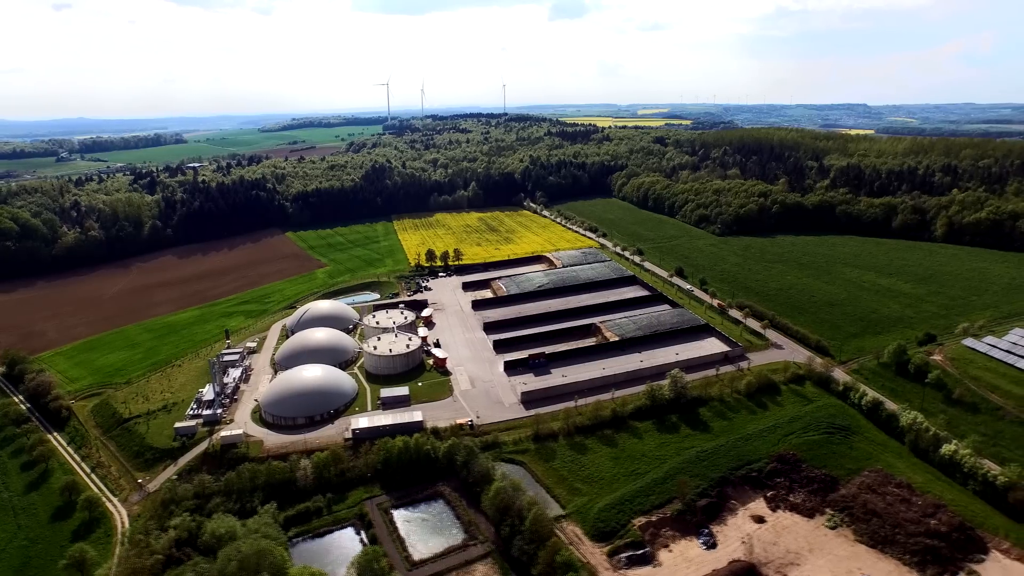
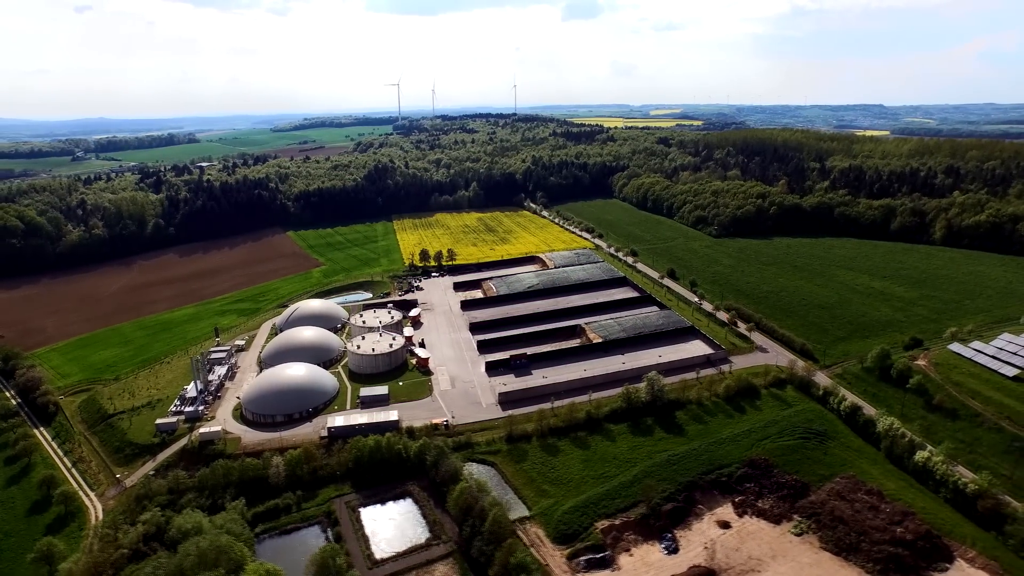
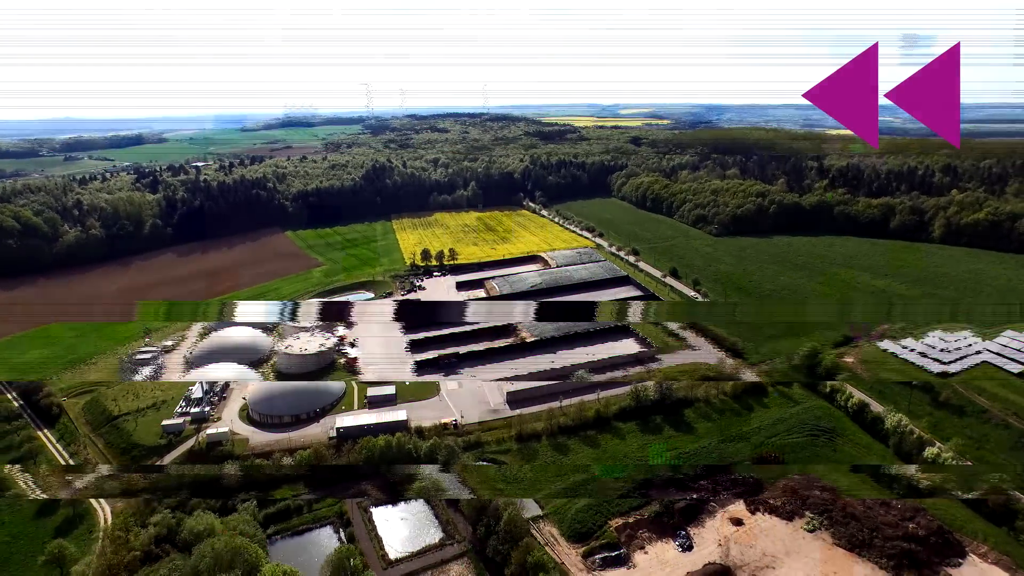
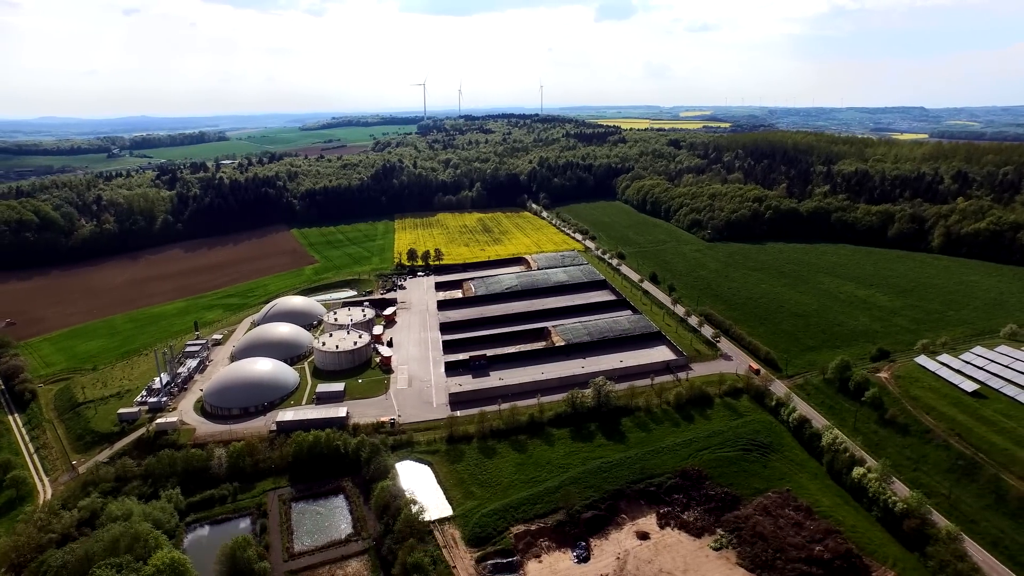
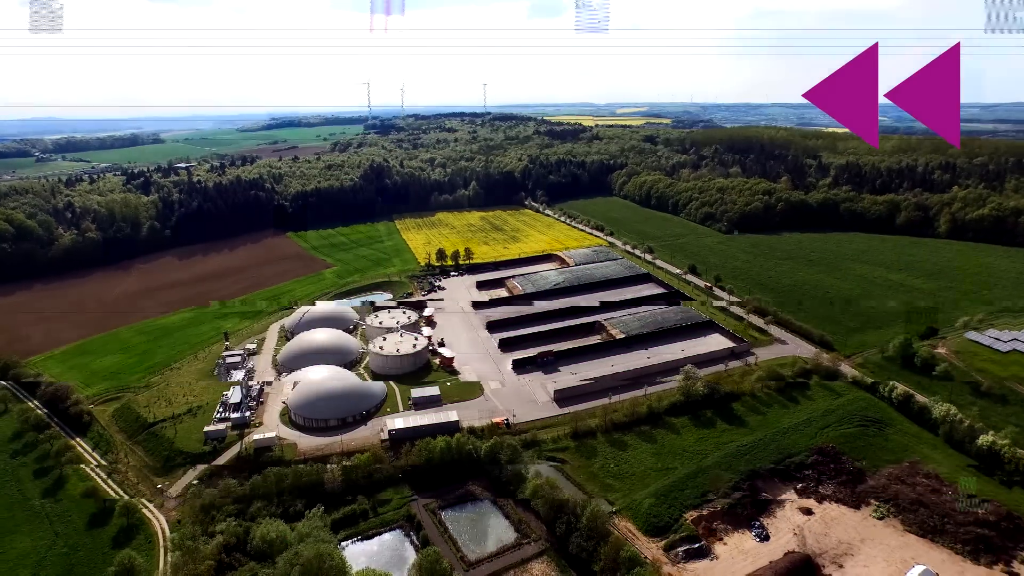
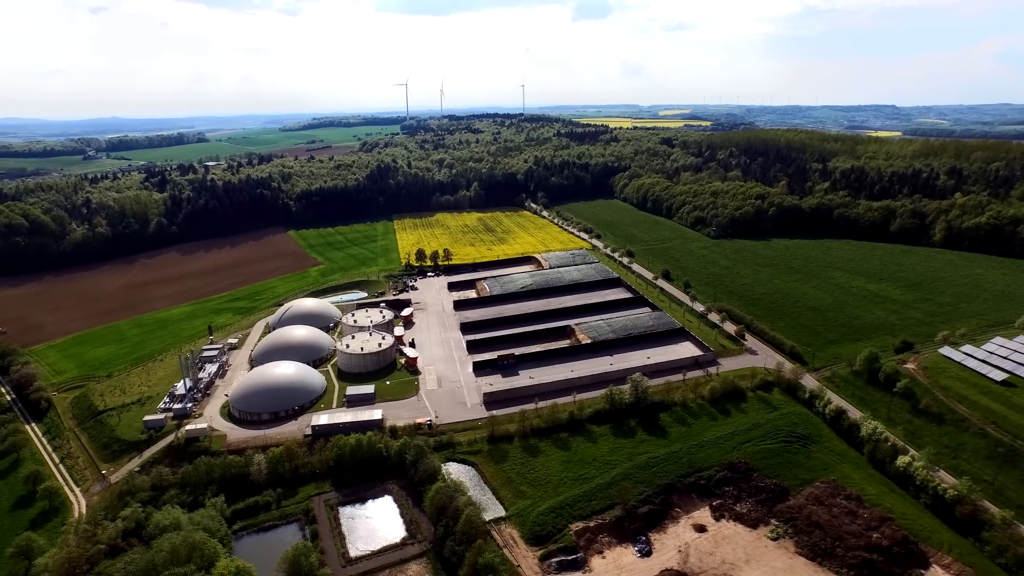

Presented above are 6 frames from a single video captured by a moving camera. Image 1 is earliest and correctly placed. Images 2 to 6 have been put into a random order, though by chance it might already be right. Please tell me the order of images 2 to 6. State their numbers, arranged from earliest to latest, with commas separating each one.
6, 4, 3, 5, 2
